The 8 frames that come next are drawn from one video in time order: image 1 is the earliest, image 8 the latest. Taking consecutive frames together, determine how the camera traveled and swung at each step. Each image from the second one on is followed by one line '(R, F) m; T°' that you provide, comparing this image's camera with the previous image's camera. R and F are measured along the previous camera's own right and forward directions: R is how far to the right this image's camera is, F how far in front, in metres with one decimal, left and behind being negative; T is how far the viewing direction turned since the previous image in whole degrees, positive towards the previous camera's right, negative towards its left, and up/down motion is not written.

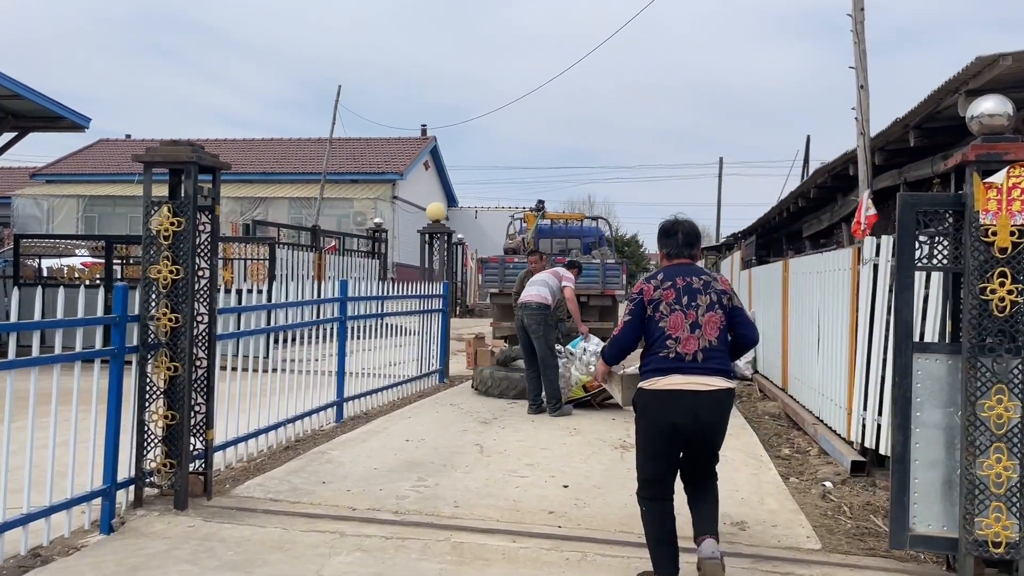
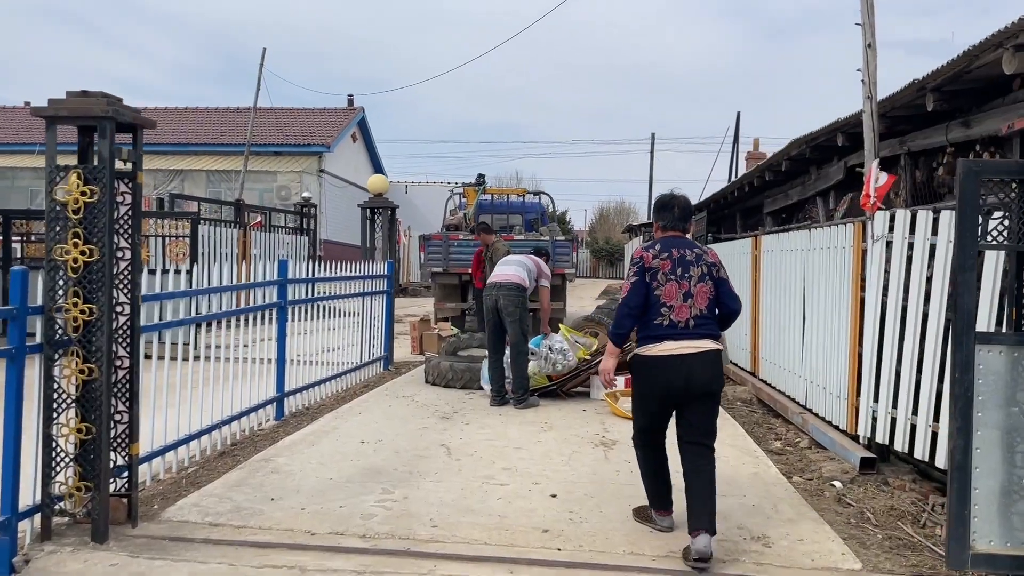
(-0.3, +0.7) m; +5°
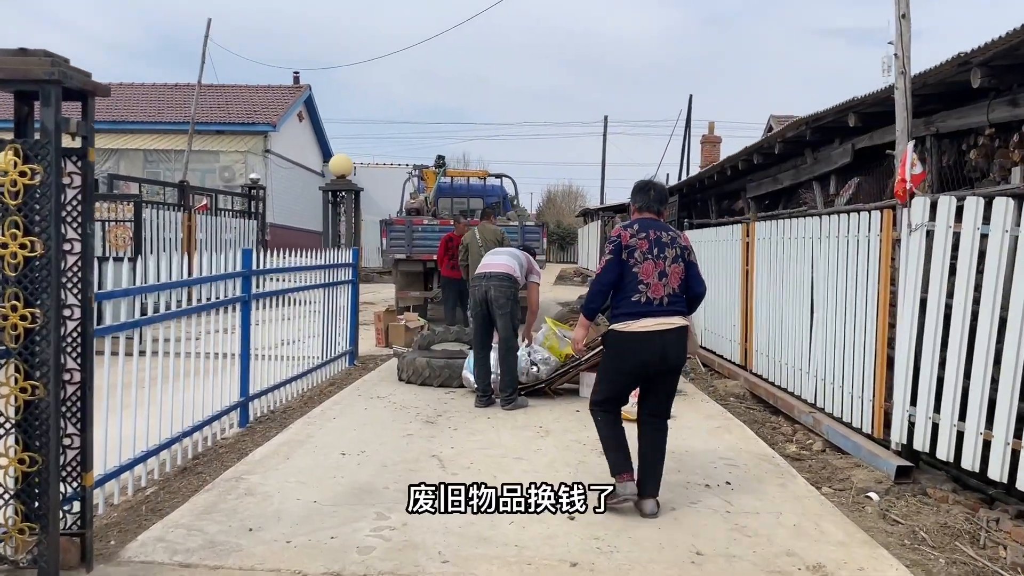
(-0.3, +0.6) m; +4°
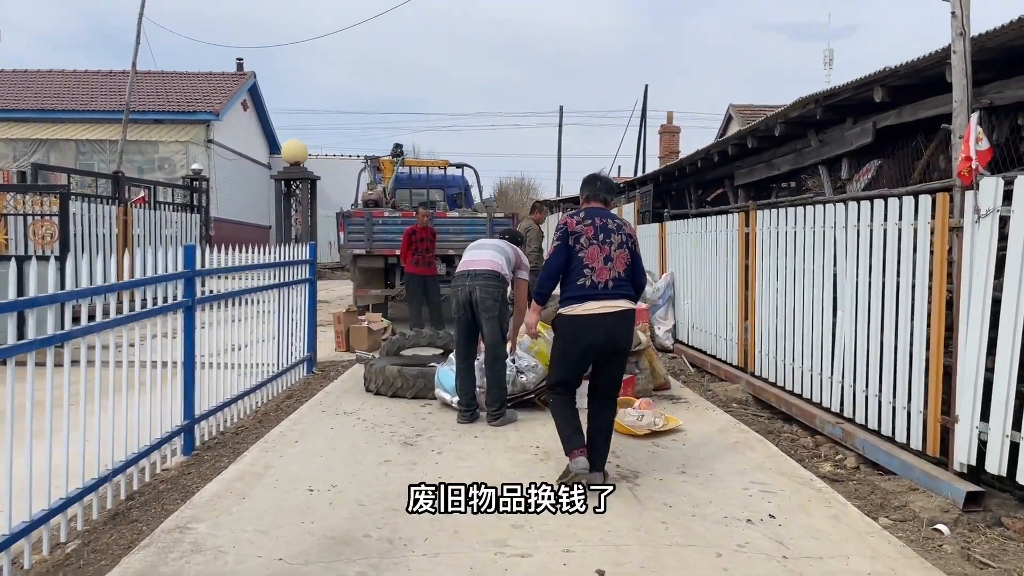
(-0.2, +0.8) m; +3°
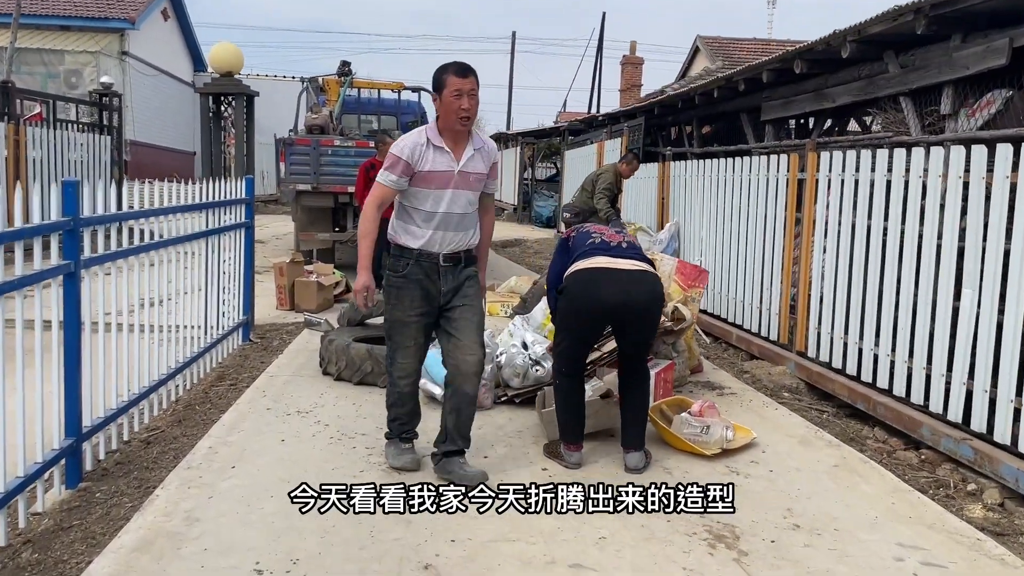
(-0.4, +1.6) m; +4°
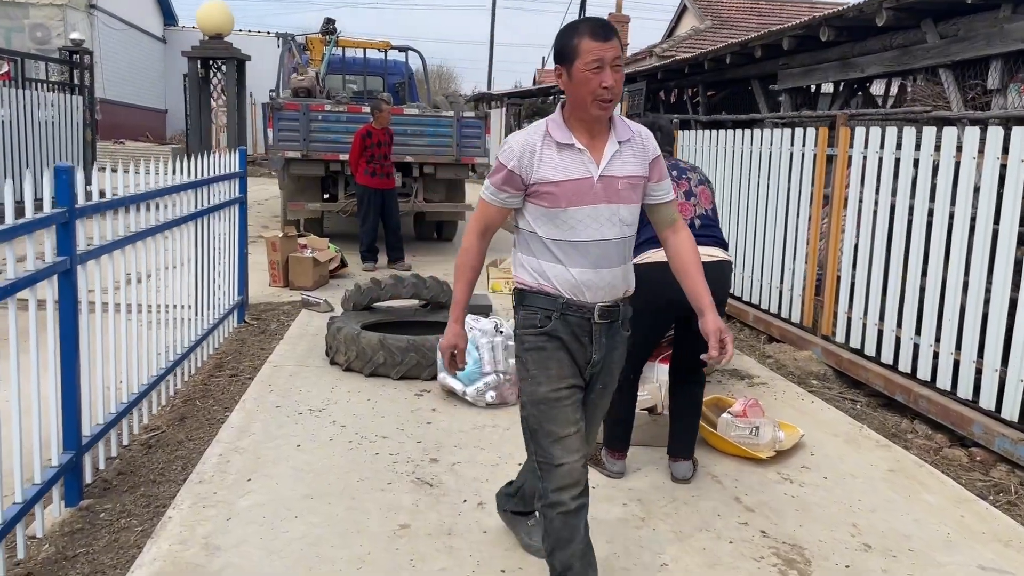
(-0.3, +0.3) m; +2°
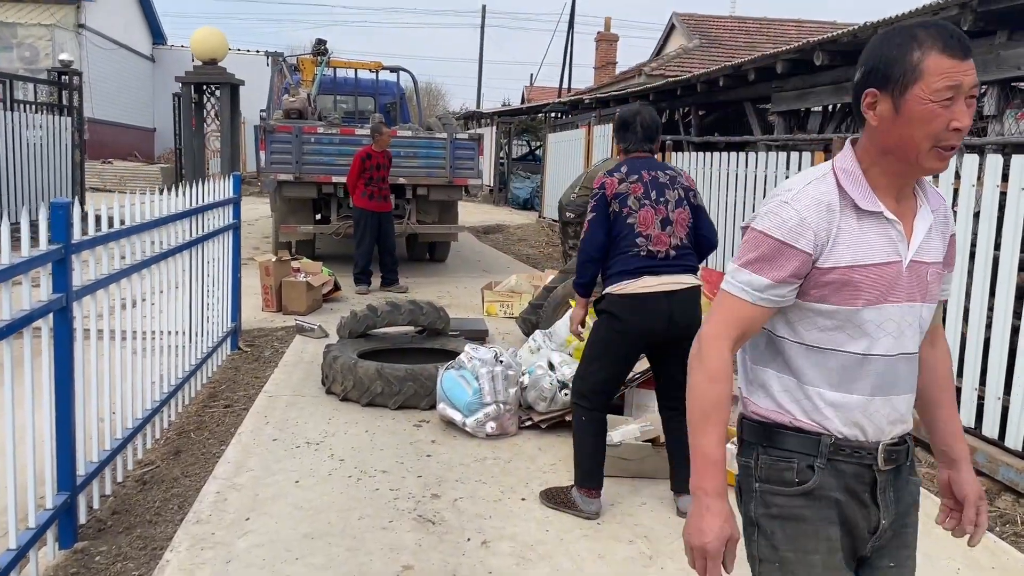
(-0.1, 0.0) m; +1°
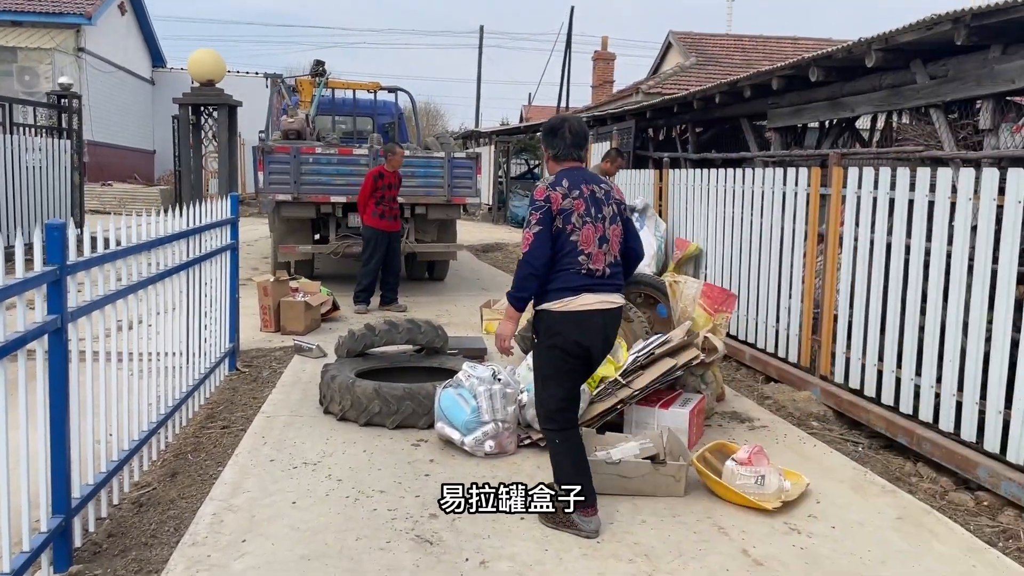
(0.0, 0.0) m; 0°
